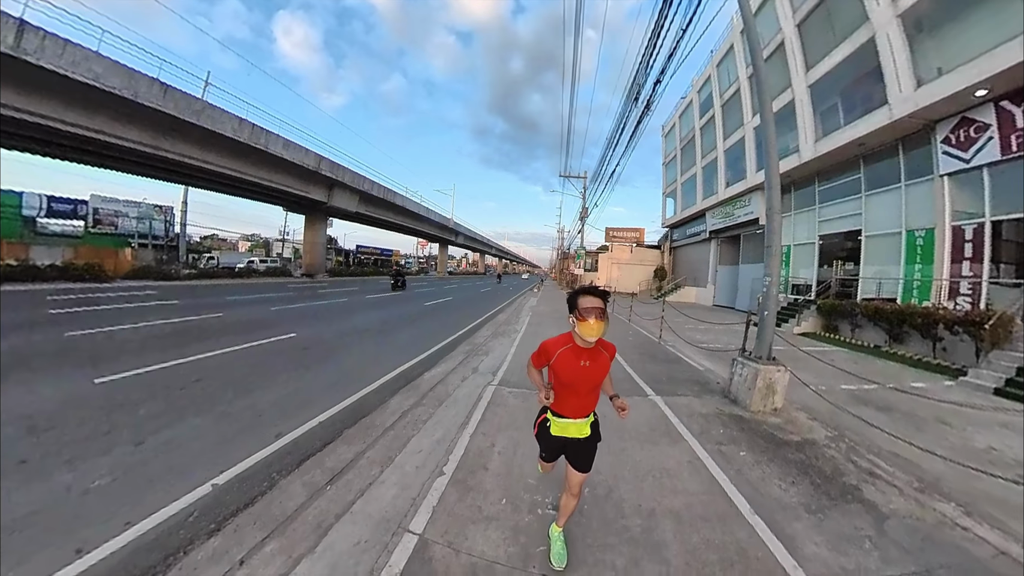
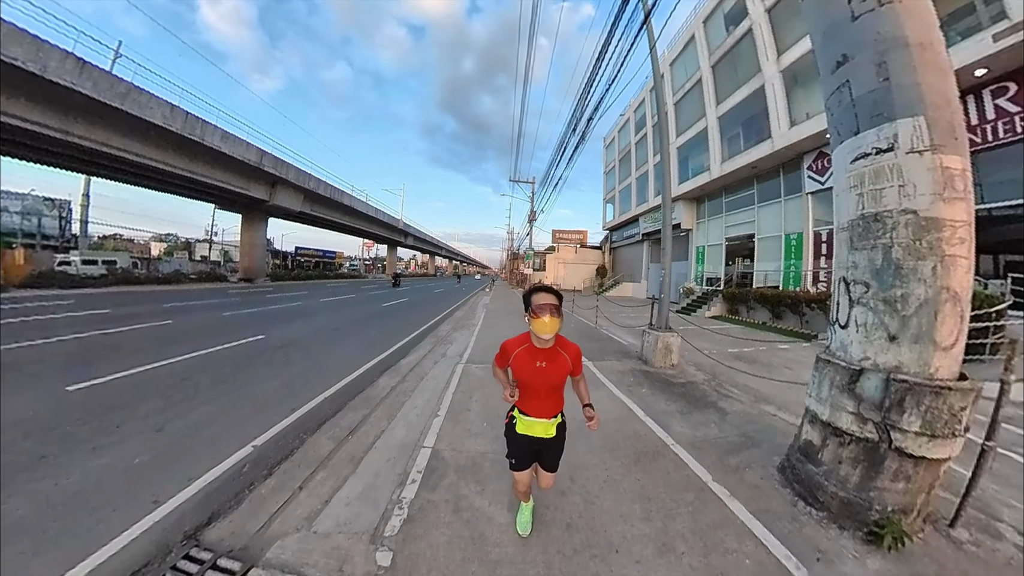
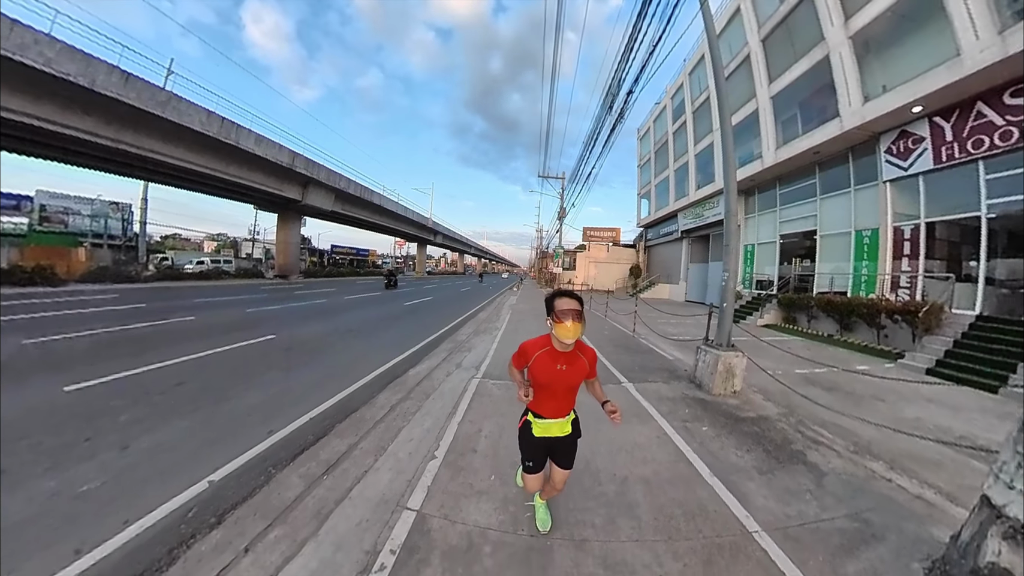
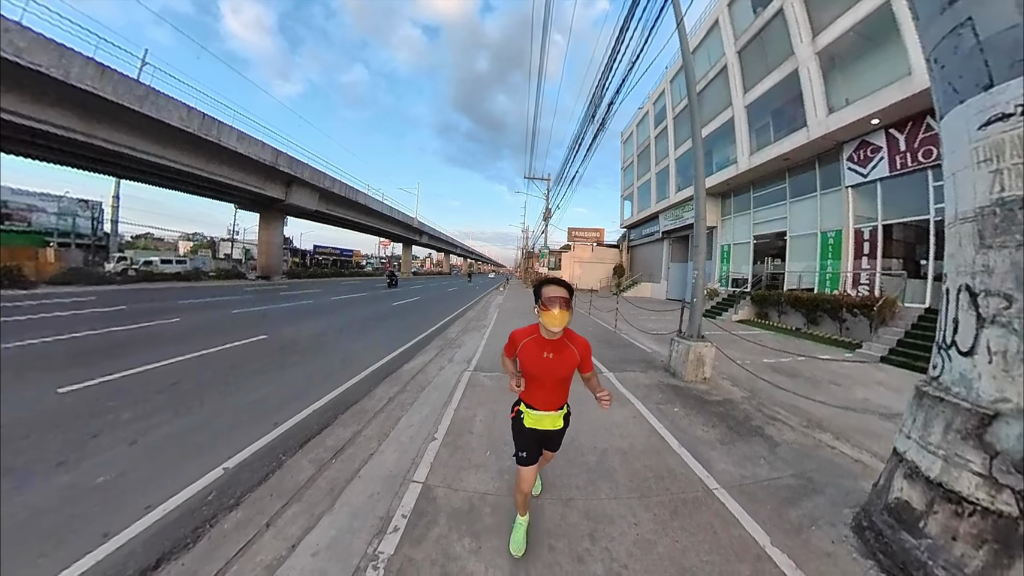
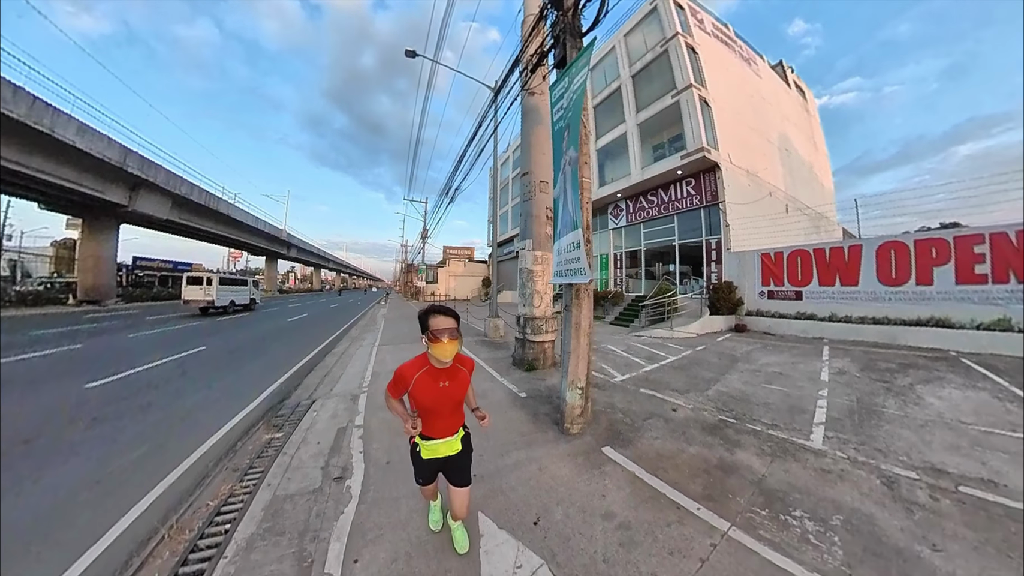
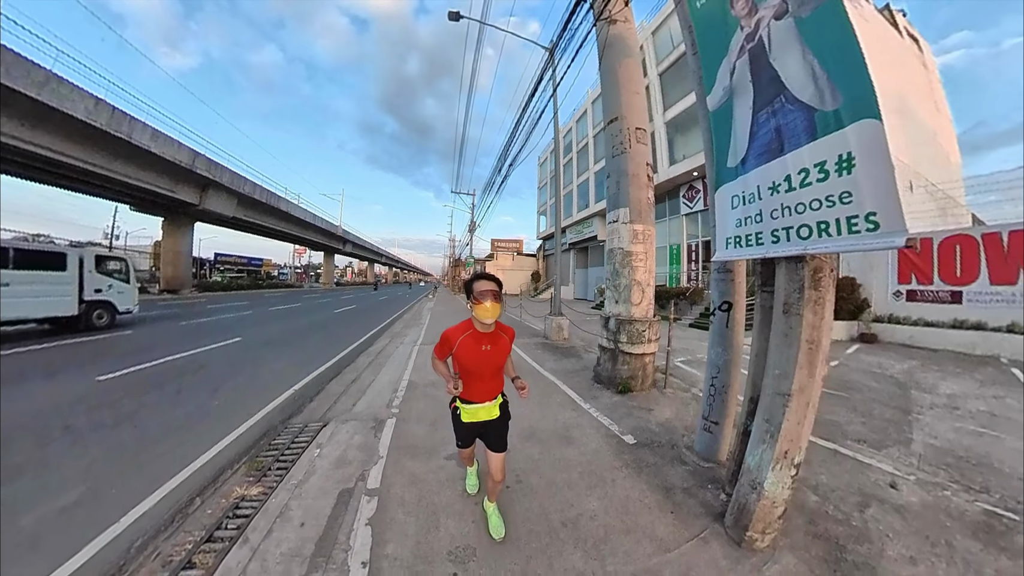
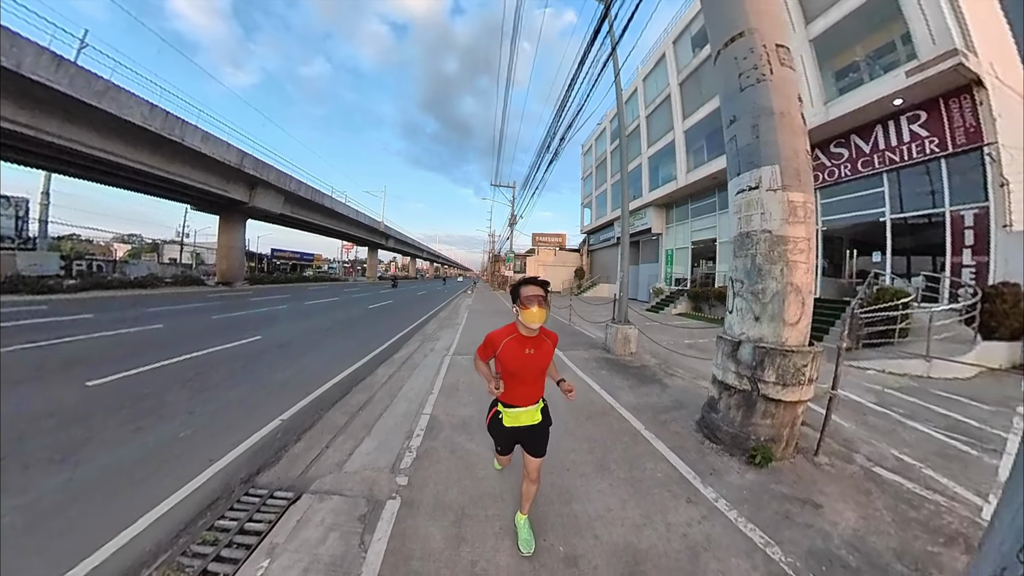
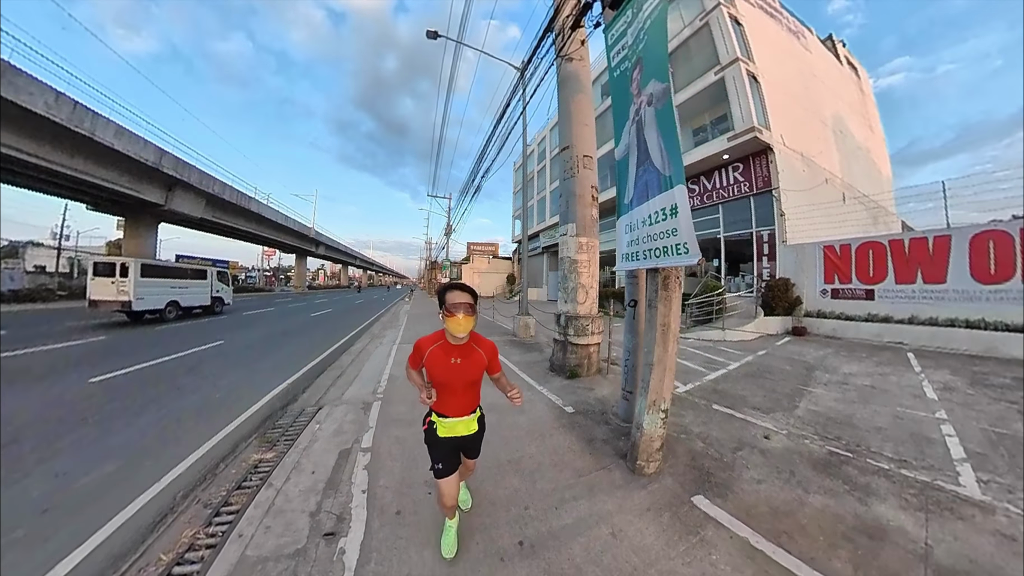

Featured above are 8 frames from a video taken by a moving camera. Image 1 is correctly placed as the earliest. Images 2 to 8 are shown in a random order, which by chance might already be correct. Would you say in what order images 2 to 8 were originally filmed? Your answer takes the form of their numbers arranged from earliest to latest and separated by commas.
3, 4, 2, 7, 6, 8, 5
